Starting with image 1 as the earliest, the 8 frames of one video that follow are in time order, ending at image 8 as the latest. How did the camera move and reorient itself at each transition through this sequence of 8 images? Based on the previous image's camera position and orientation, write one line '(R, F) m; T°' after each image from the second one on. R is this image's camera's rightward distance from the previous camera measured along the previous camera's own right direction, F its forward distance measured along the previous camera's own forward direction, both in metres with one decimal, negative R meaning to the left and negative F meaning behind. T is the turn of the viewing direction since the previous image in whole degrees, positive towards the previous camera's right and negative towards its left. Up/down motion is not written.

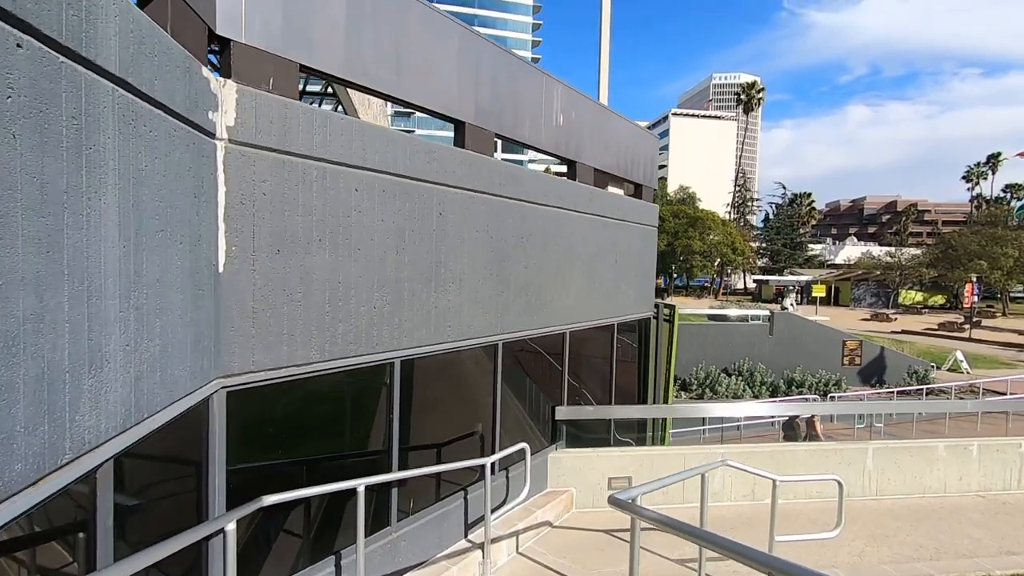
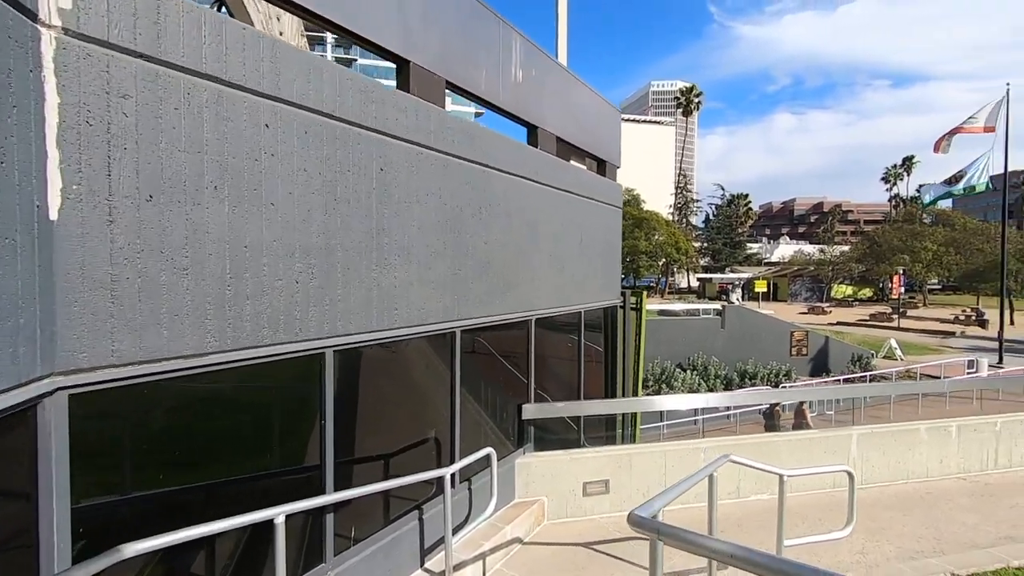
(-0.1, +0.9) m; +5°
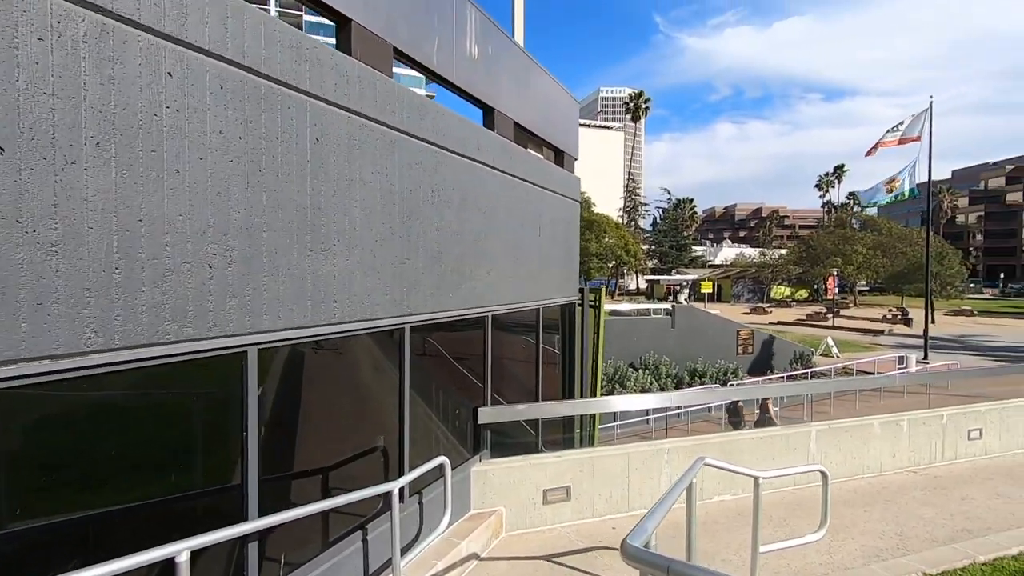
(0.0, +0.4) m; +5°
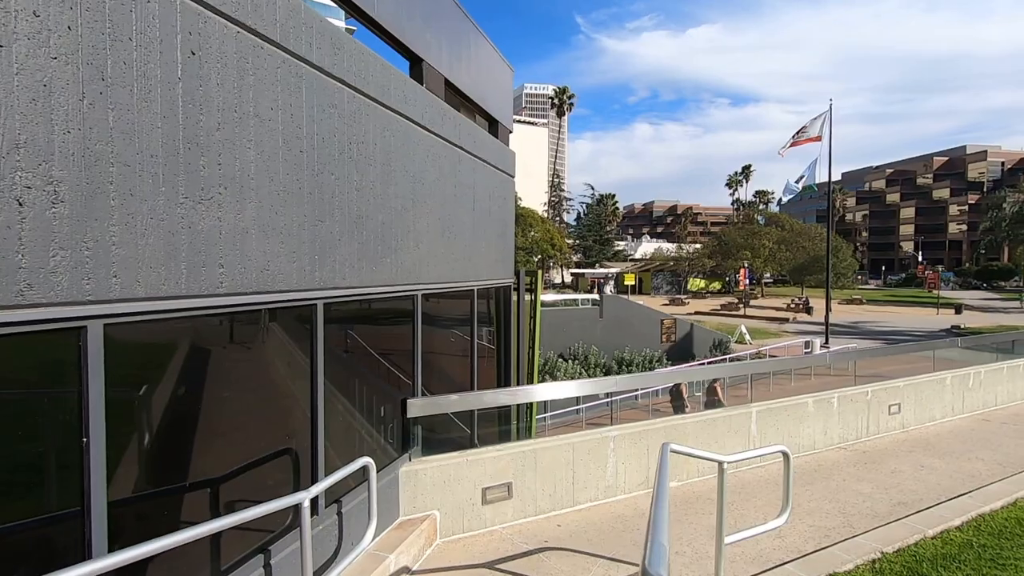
(-0.1, +0.6) m; +8°
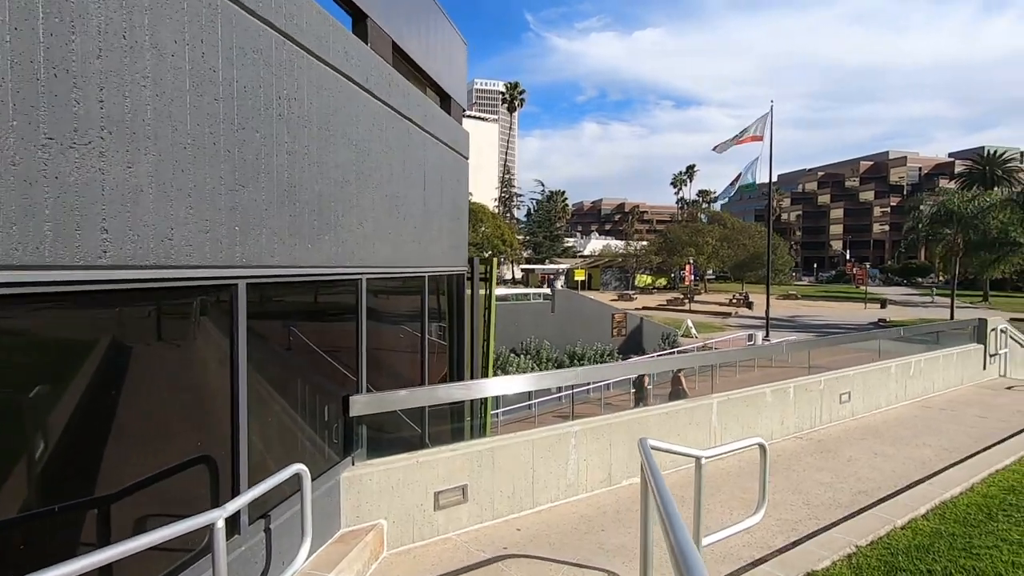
(0.0, +0.4) m; +5°
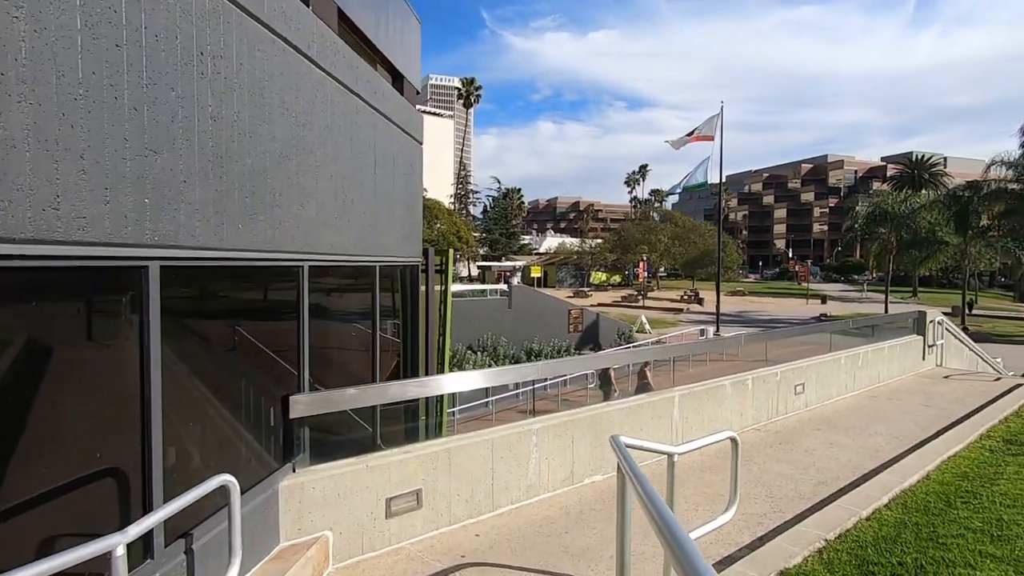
(0.0, +0.3) m; +5°
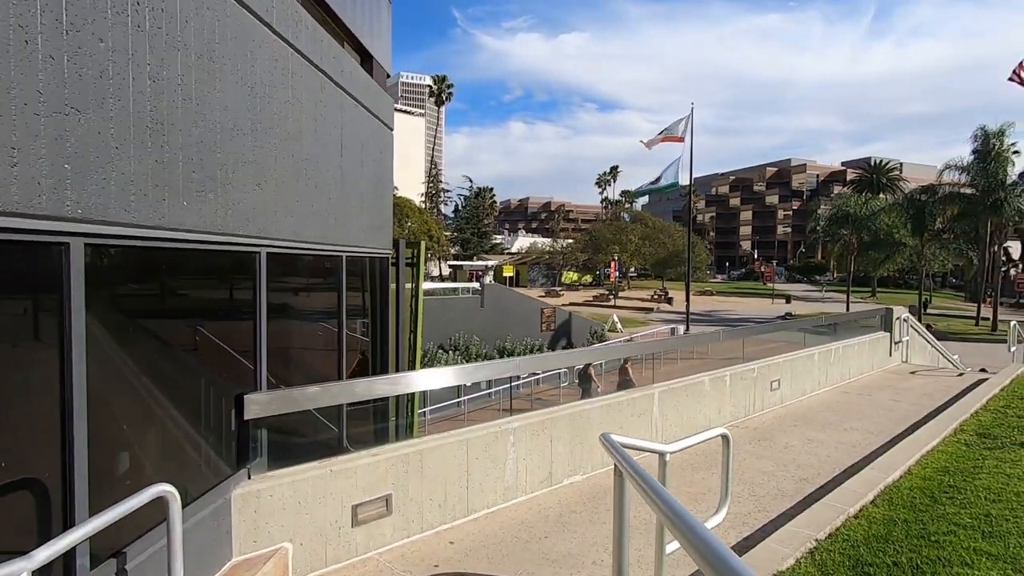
(0.0, +0.3) m; +3°
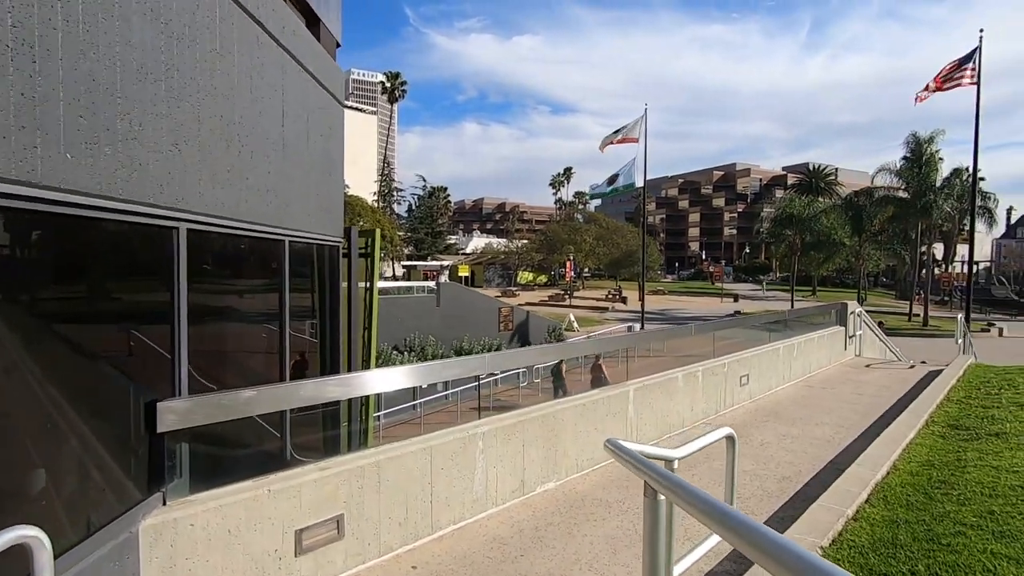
(-0.1, +0.5) m; +5°
